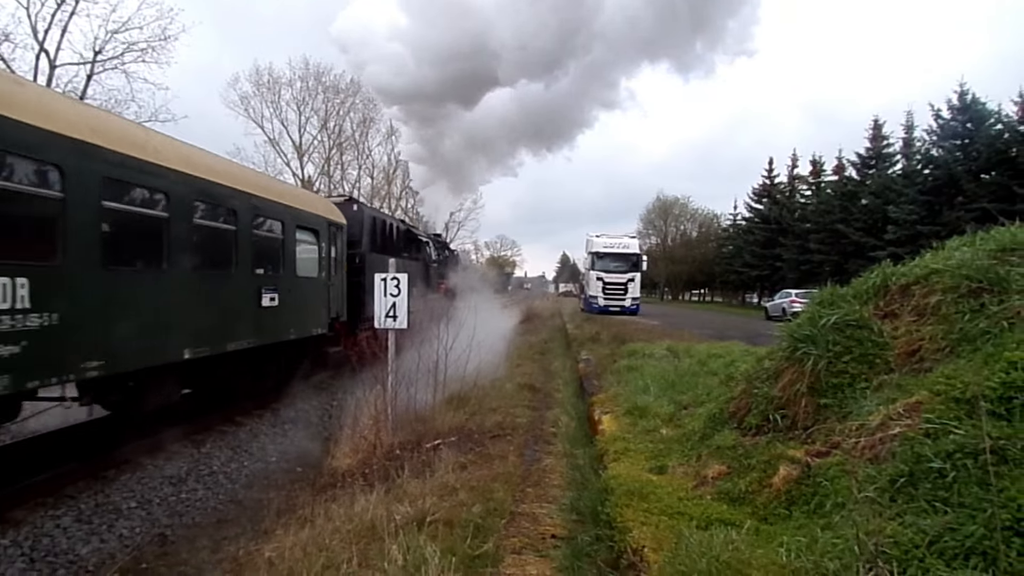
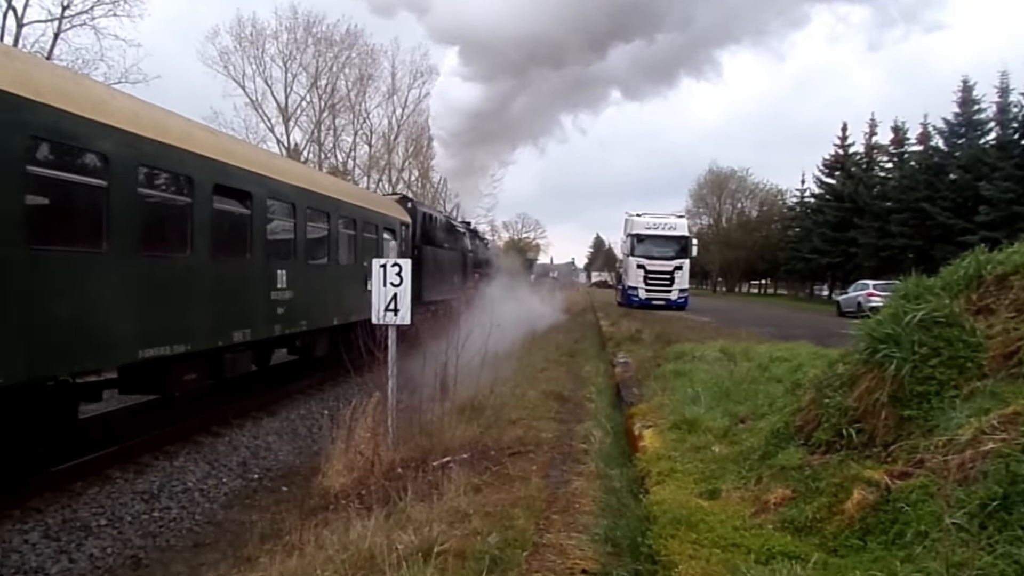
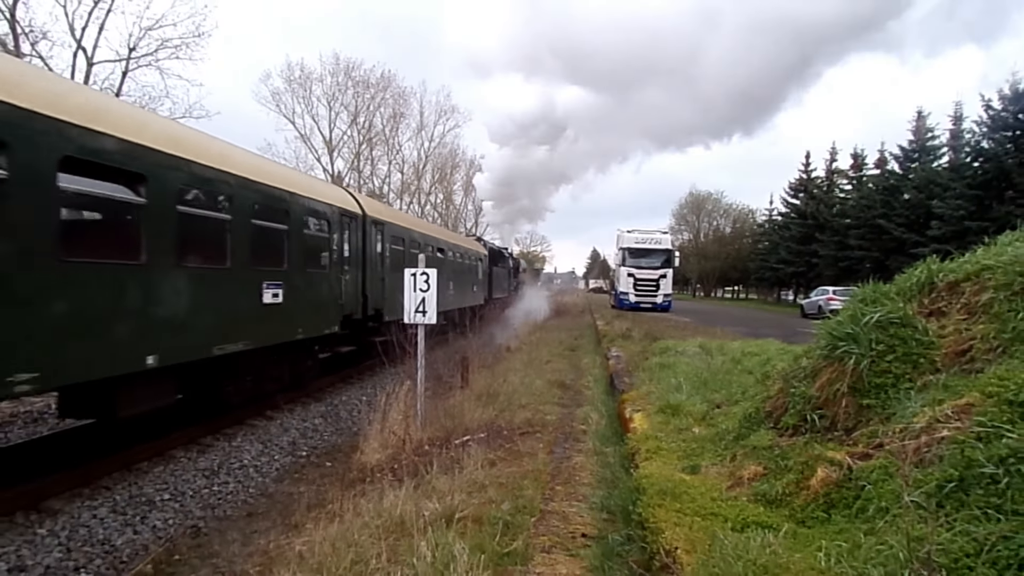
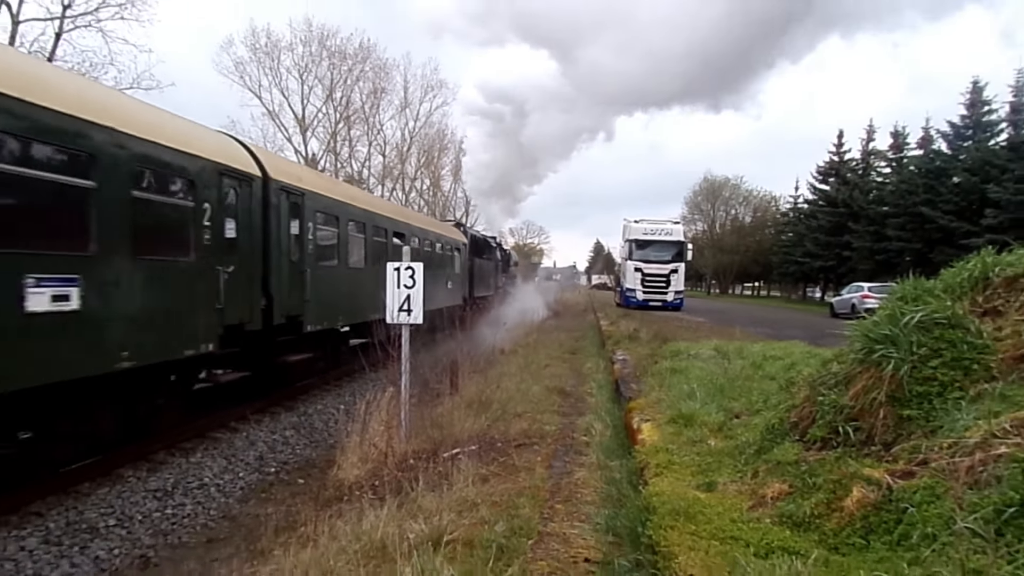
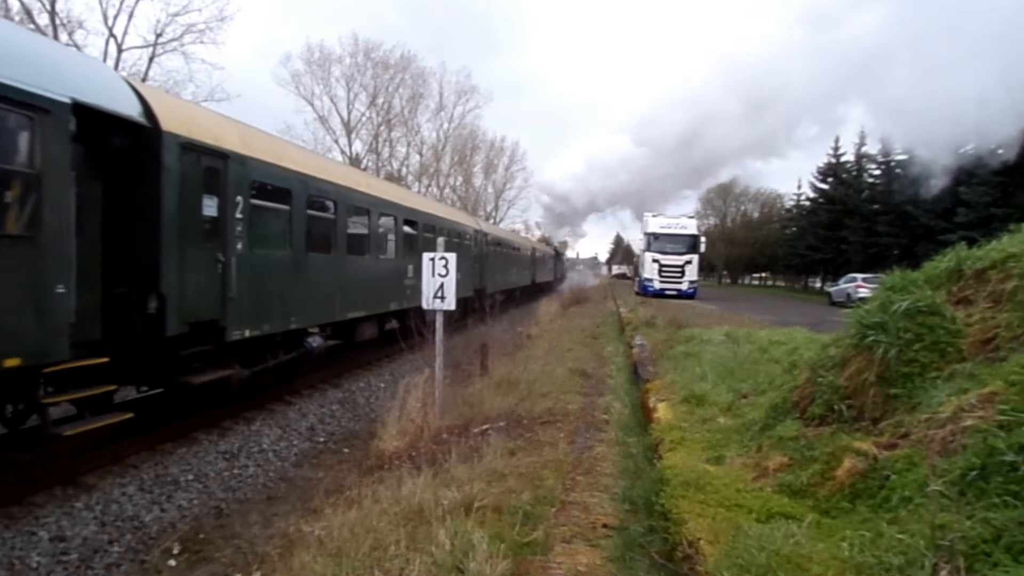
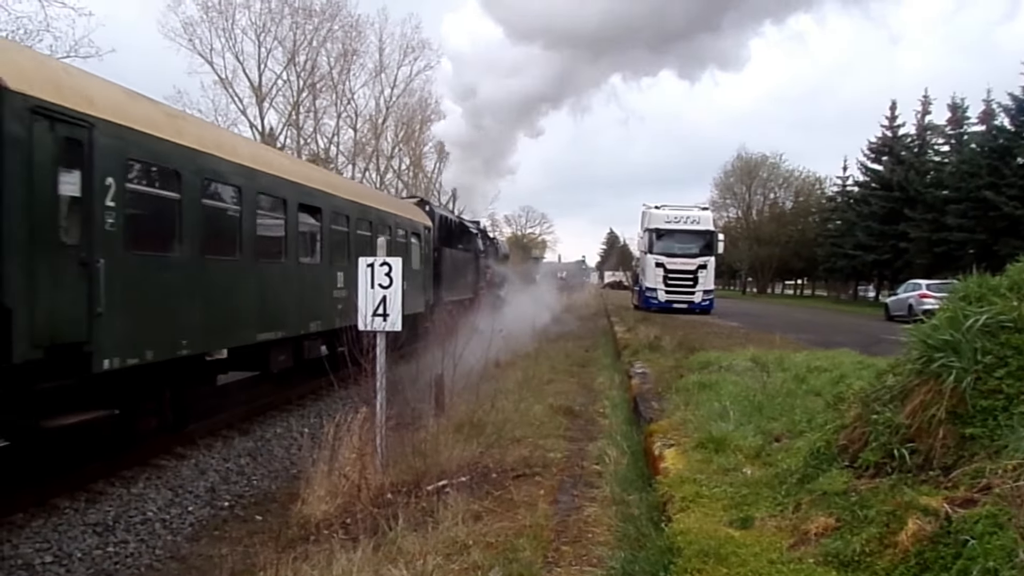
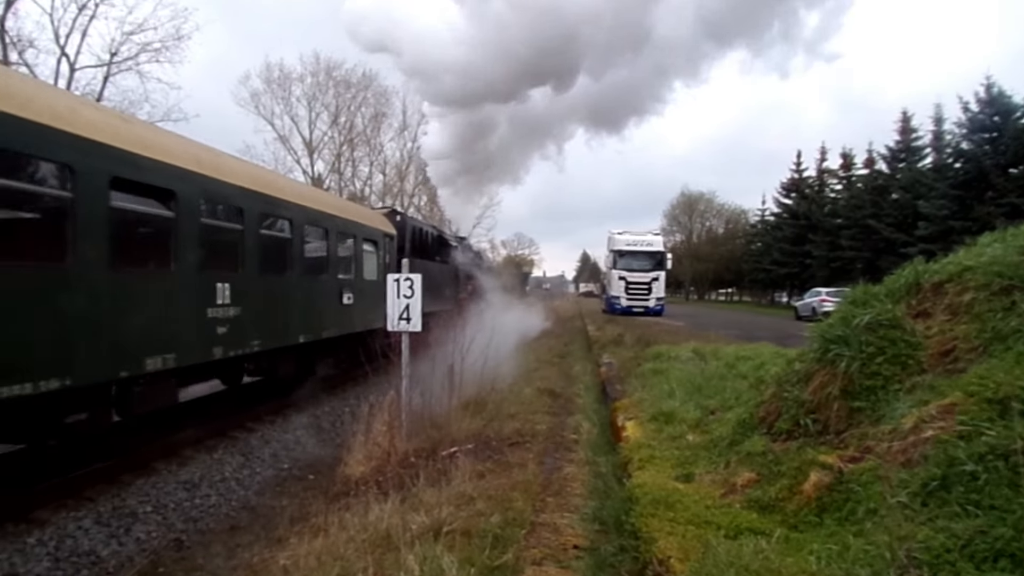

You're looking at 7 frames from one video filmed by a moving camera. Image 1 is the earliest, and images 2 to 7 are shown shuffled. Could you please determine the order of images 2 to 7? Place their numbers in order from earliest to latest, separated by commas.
7, 2, 6, 4, 3, 5
